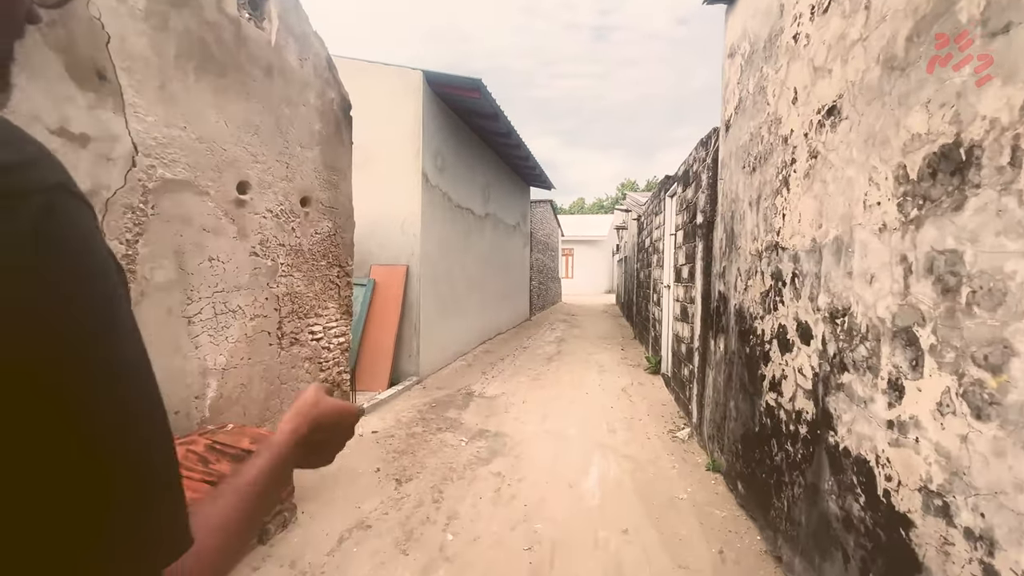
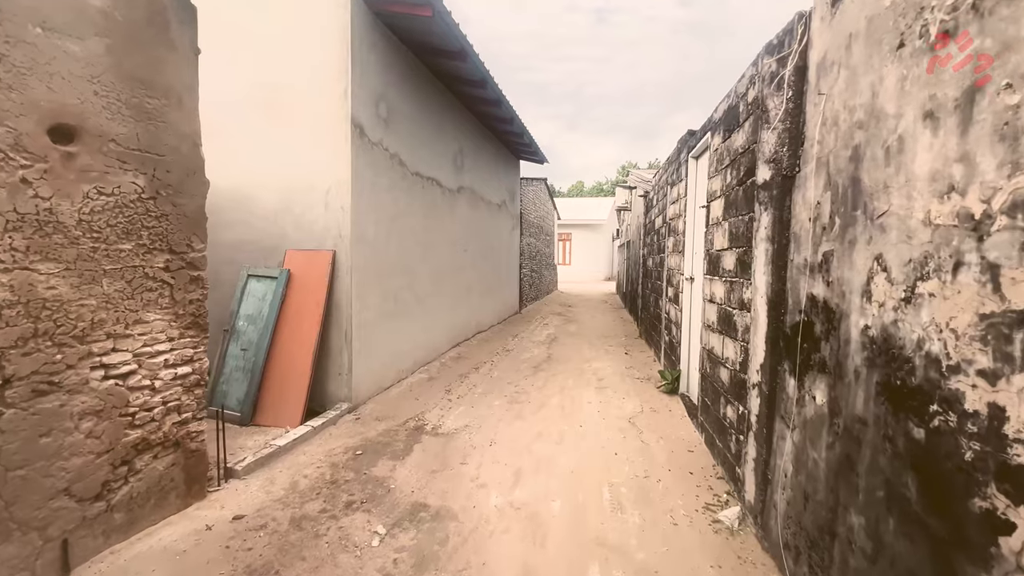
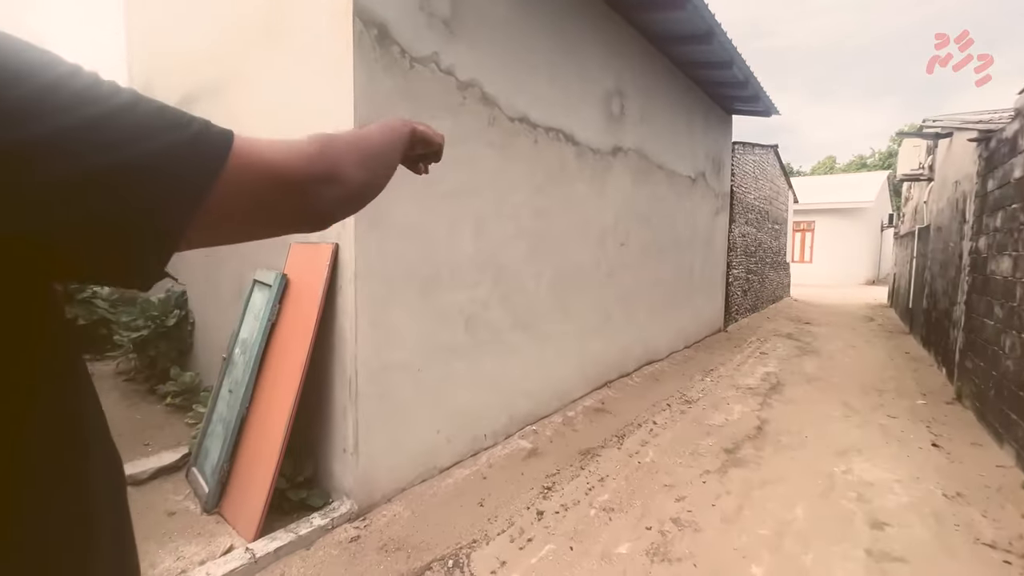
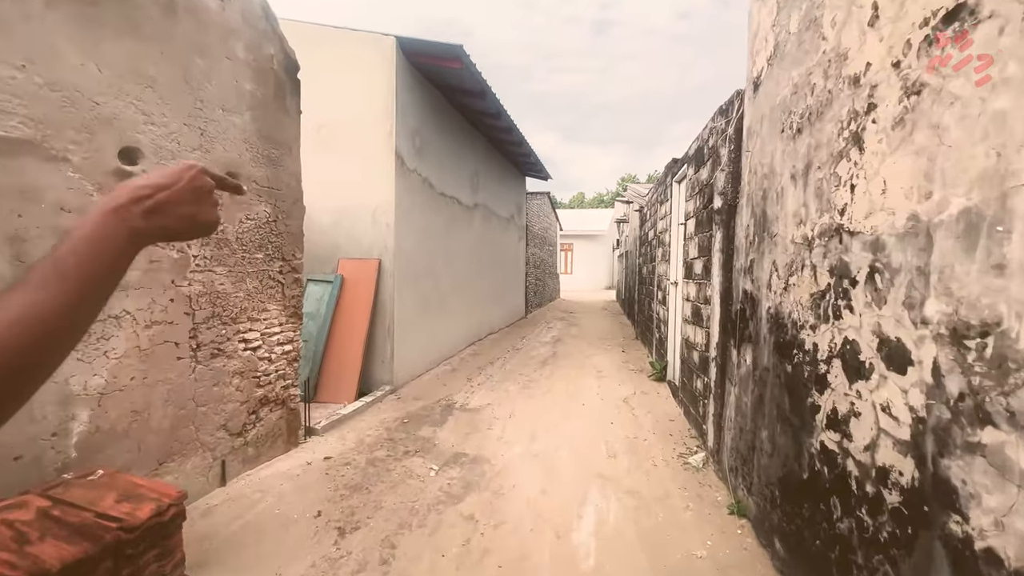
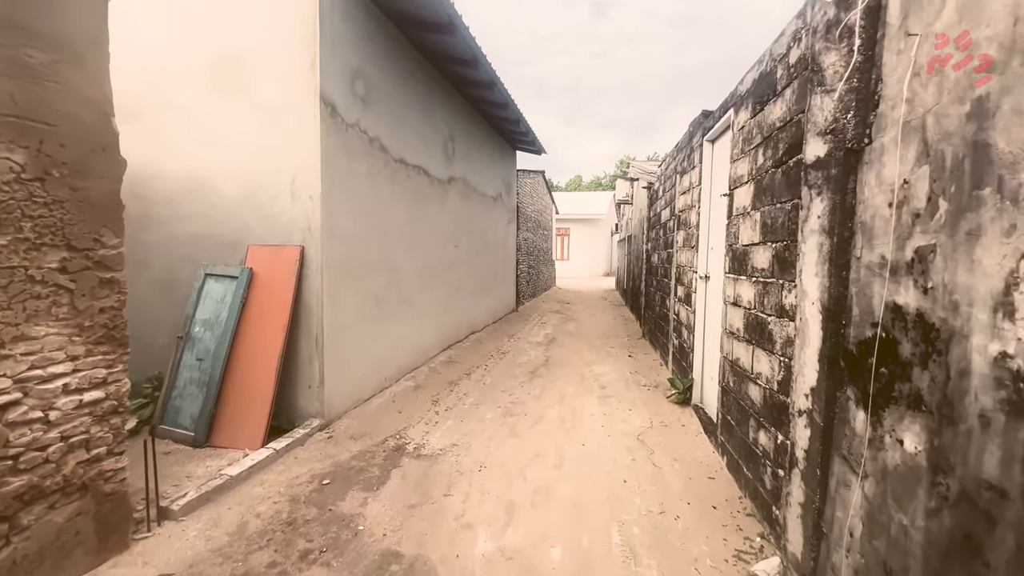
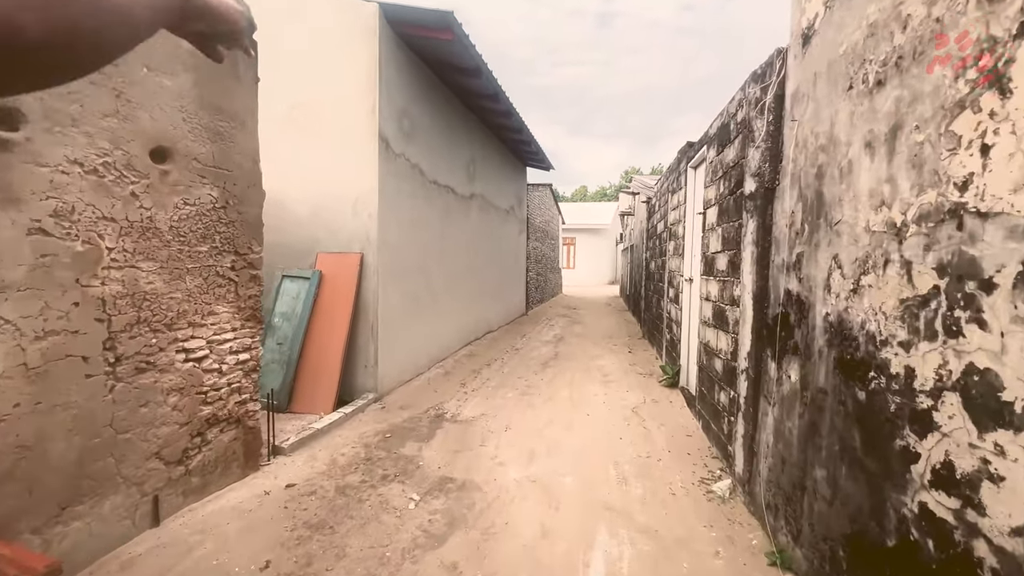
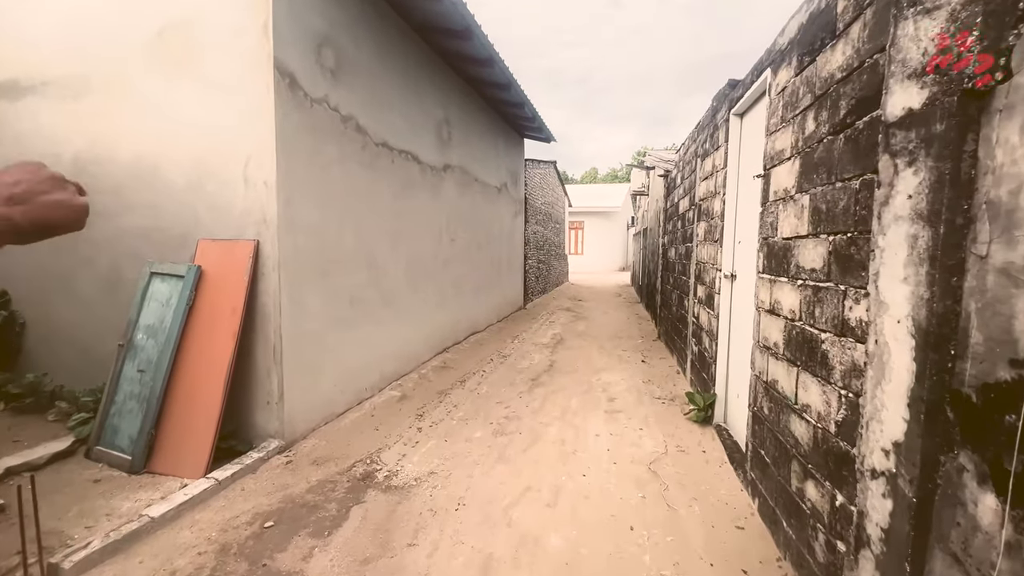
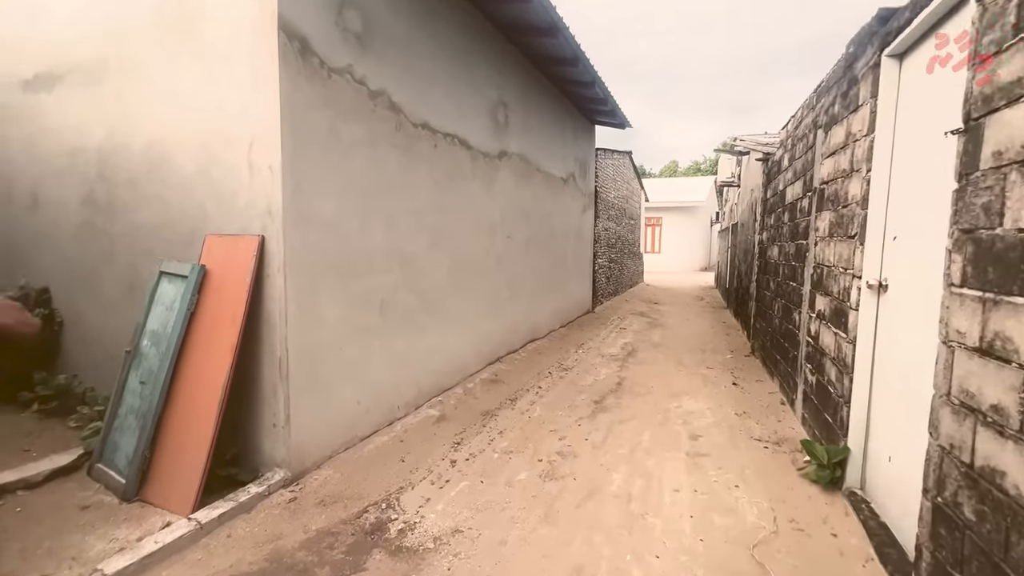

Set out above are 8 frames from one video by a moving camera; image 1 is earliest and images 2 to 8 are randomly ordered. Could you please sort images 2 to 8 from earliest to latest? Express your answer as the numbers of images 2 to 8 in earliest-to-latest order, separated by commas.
4, 6, 2, 5, 7, 8, 3
